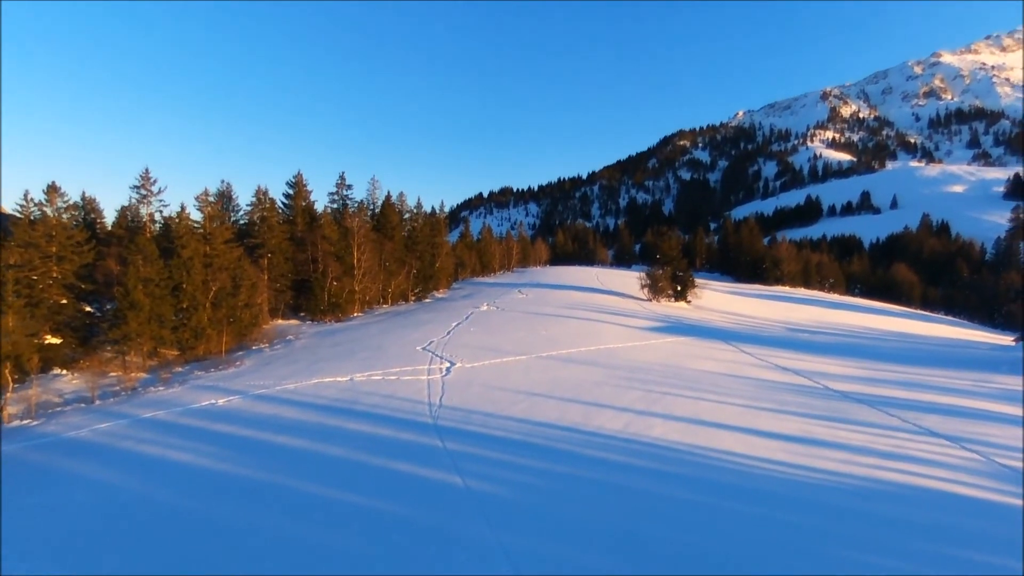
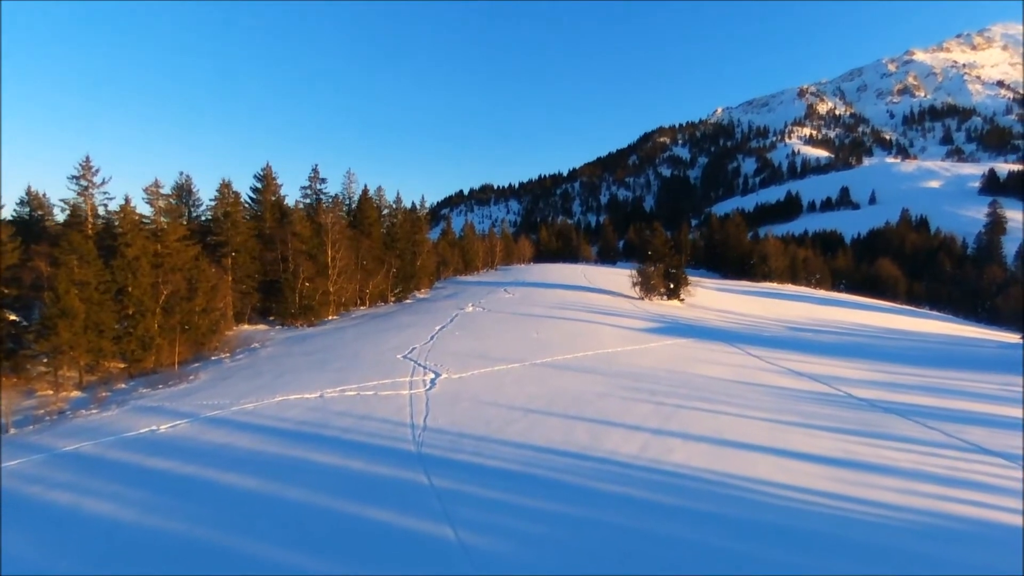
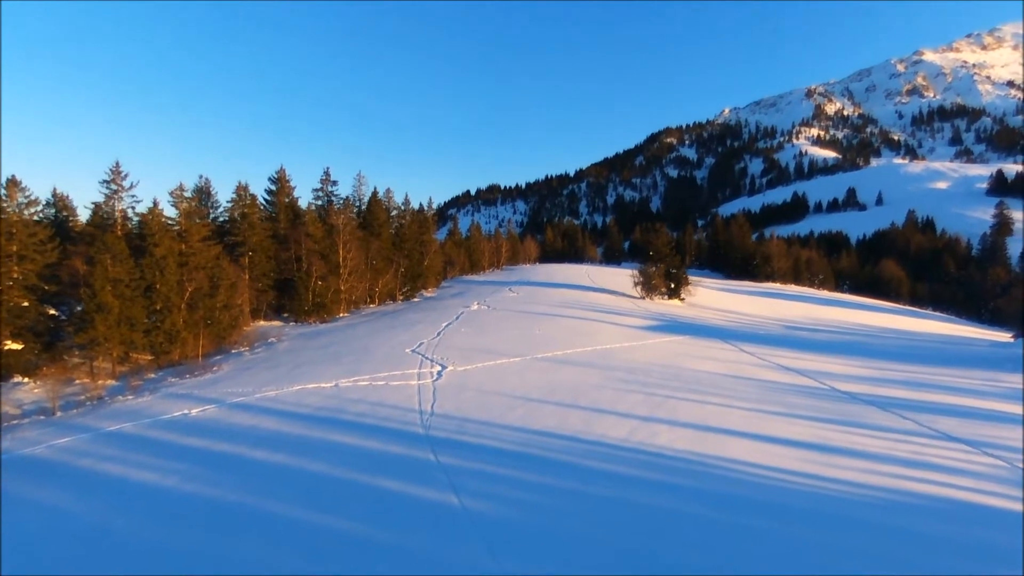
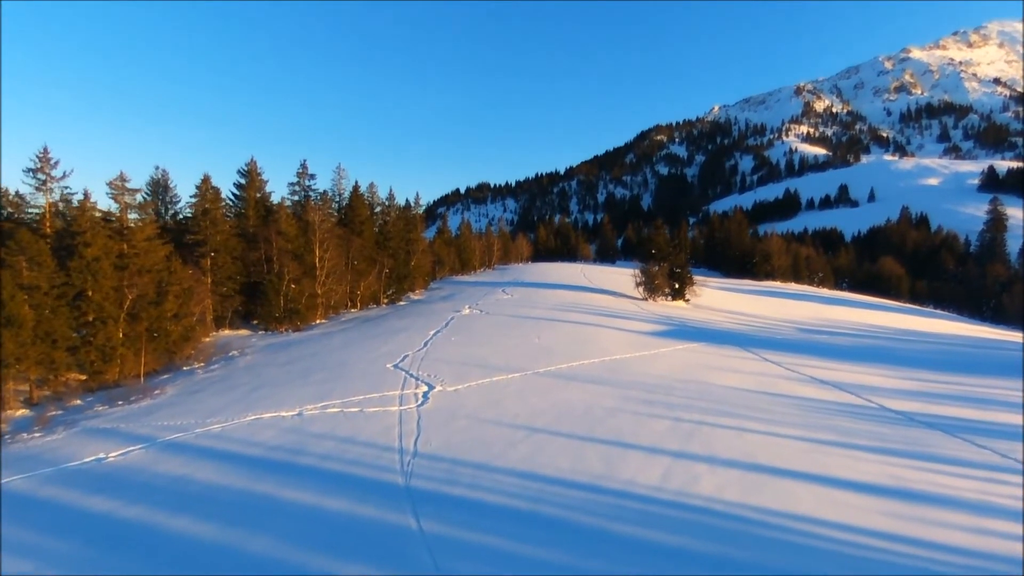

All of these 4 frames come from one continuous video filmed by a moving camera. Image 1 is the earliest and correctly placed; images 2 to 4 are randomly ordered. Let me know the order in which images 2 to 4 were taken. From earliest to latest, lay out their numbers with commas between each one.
3, 2, 4
